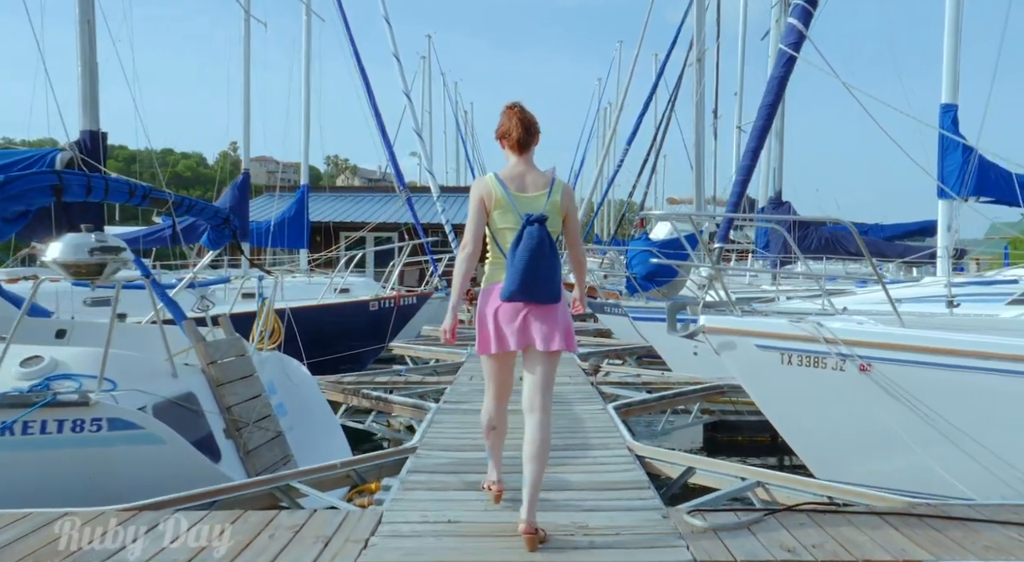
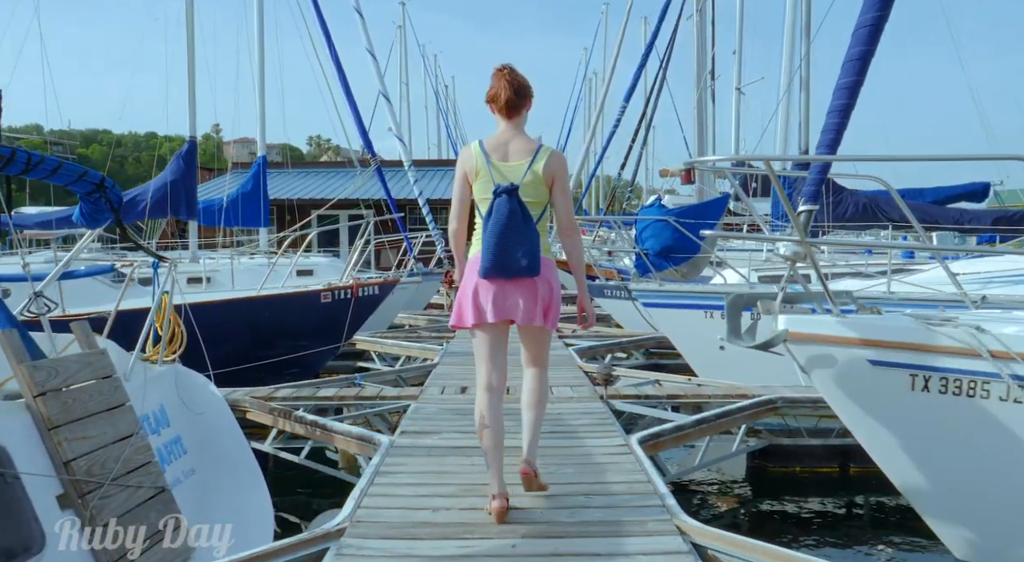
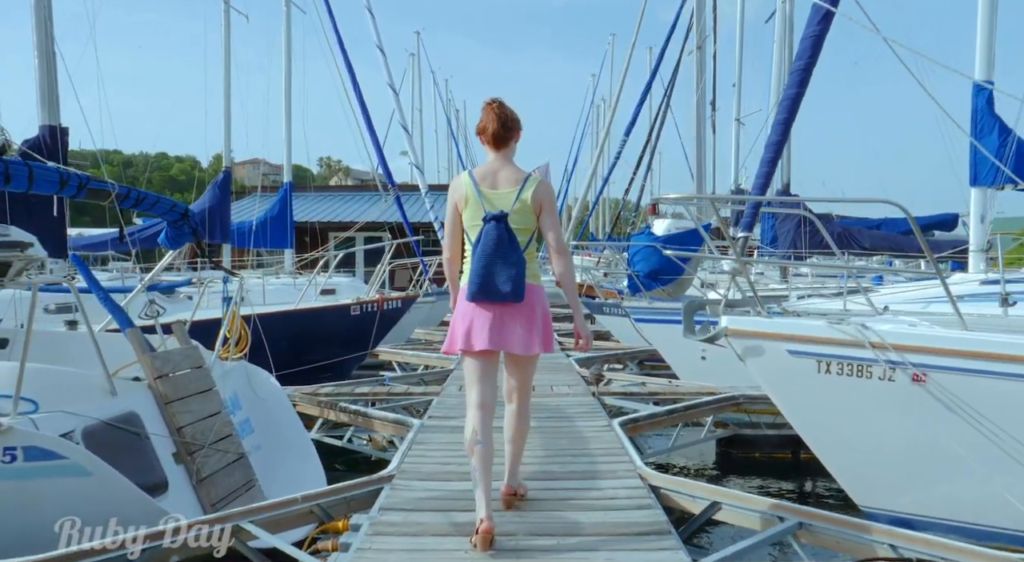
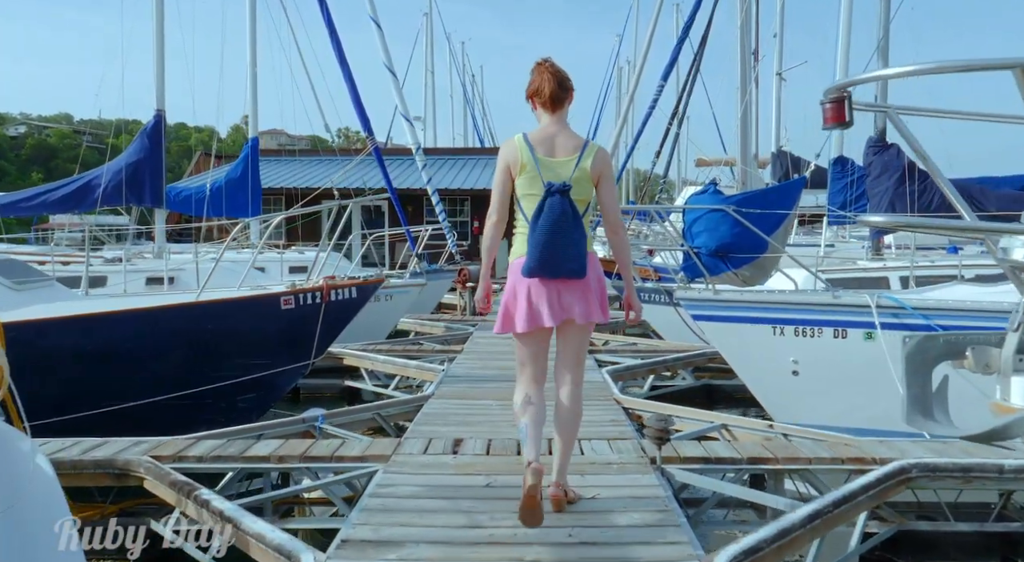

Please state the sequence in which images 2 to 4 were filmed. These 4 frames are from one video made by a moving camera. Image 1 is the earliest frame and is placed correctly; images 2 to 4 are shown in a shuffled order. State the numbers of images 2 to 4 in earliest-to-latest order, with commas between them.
3, 2, 4
